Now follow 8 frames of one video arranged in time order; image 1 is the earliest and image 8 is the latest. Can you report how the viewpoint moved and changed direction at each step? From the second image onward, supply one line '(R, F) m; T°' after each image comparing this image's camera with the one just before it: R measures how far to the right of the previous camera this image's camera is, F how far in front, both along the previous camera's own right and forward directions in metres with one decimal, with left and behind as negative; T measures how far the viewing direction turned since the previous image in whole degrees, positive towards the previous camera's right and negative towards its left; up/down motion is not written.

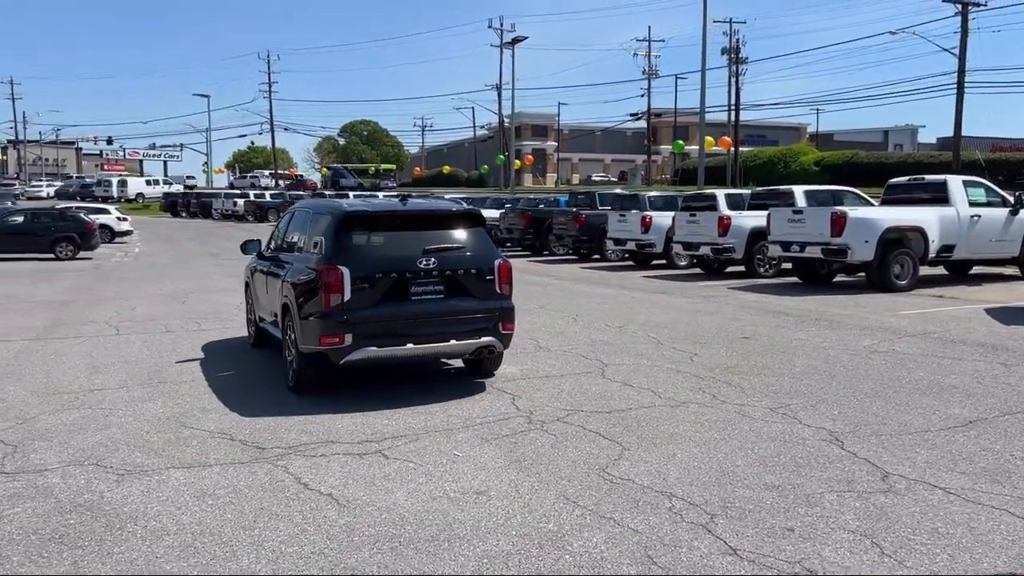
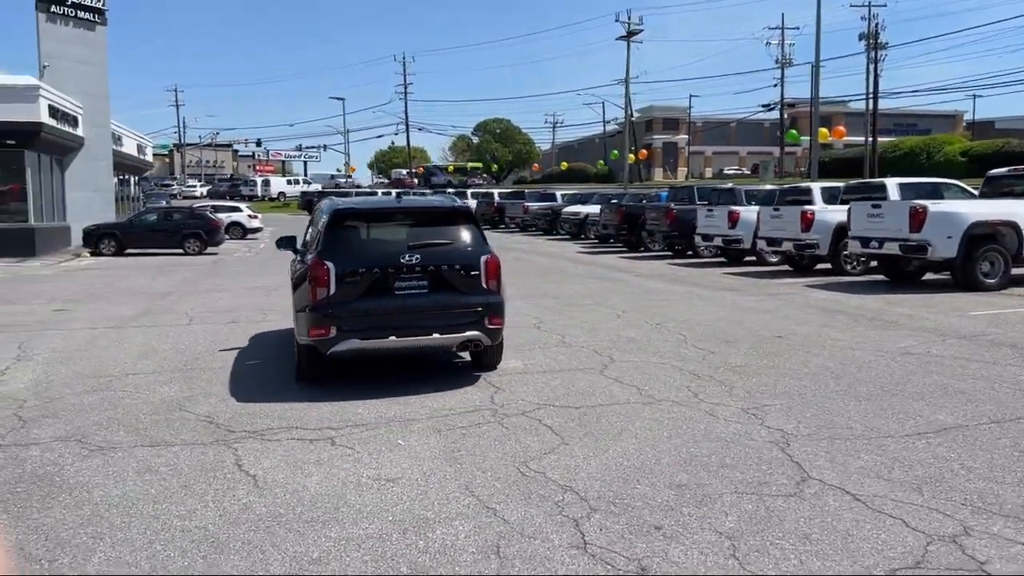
(+1.5, 0.0) m; -9°
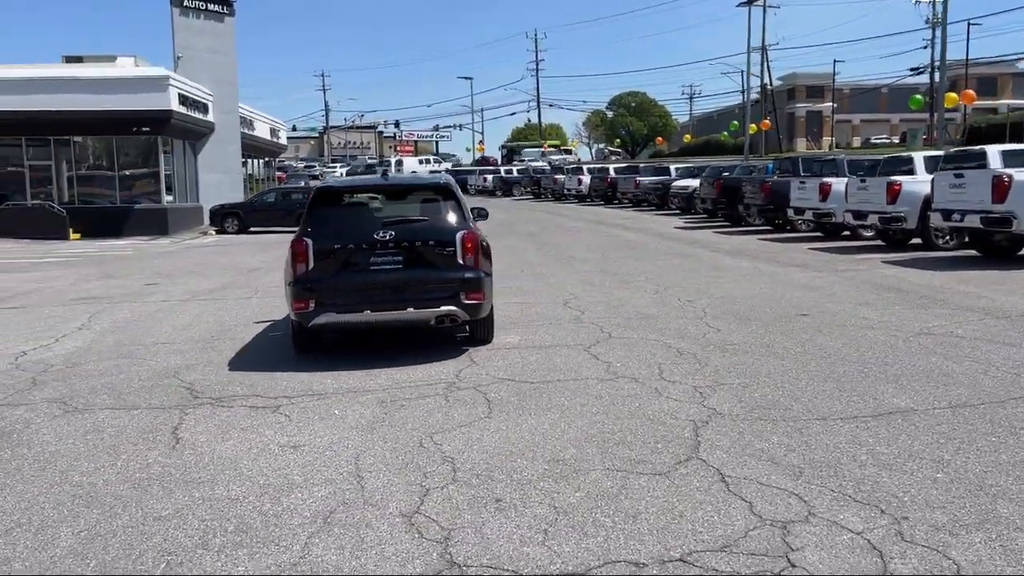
(+1.7, +0.1) m; -9°
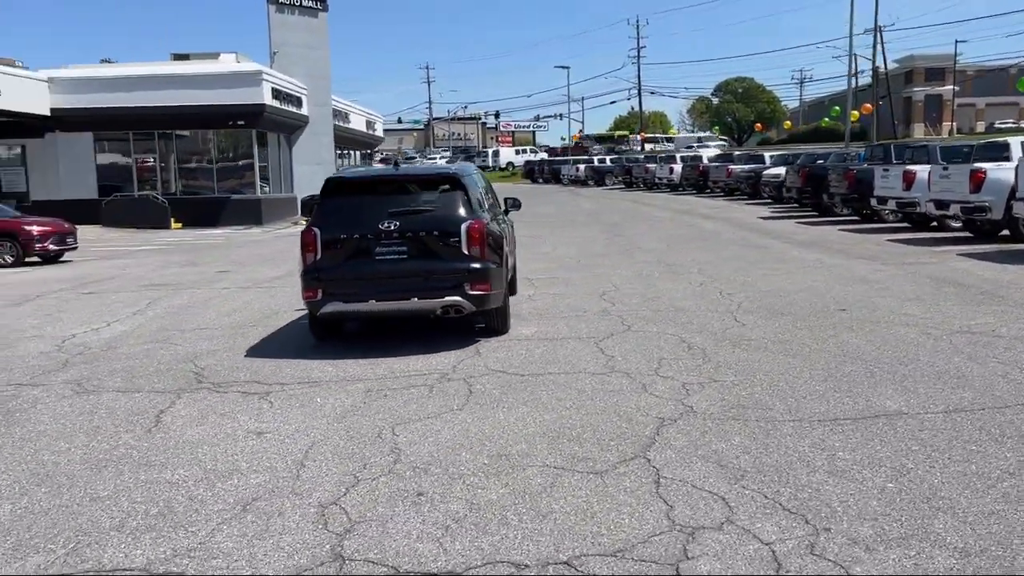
(+1.0, +0.1) m; -7°
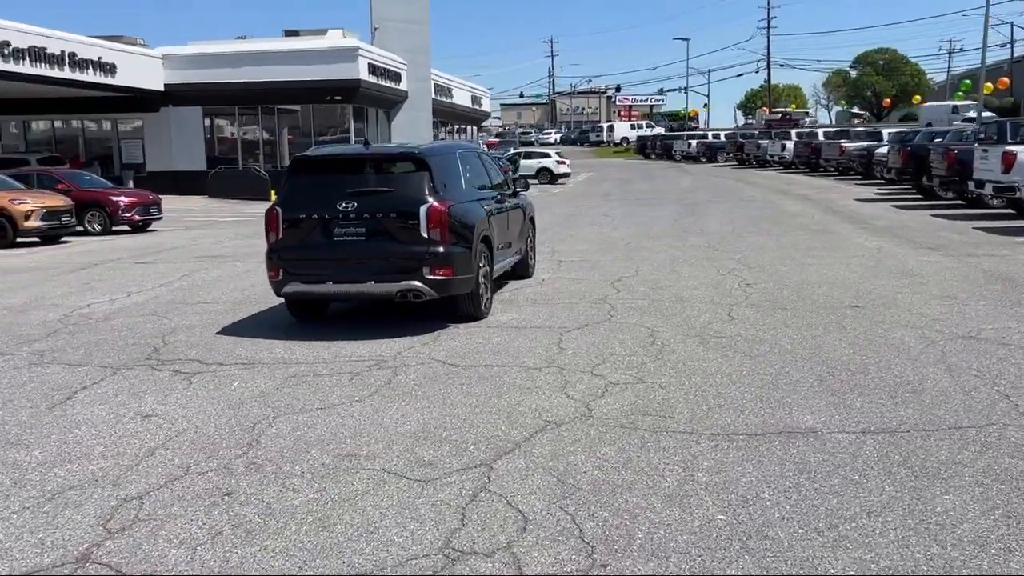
(+1.6, +0.5) m; -8°
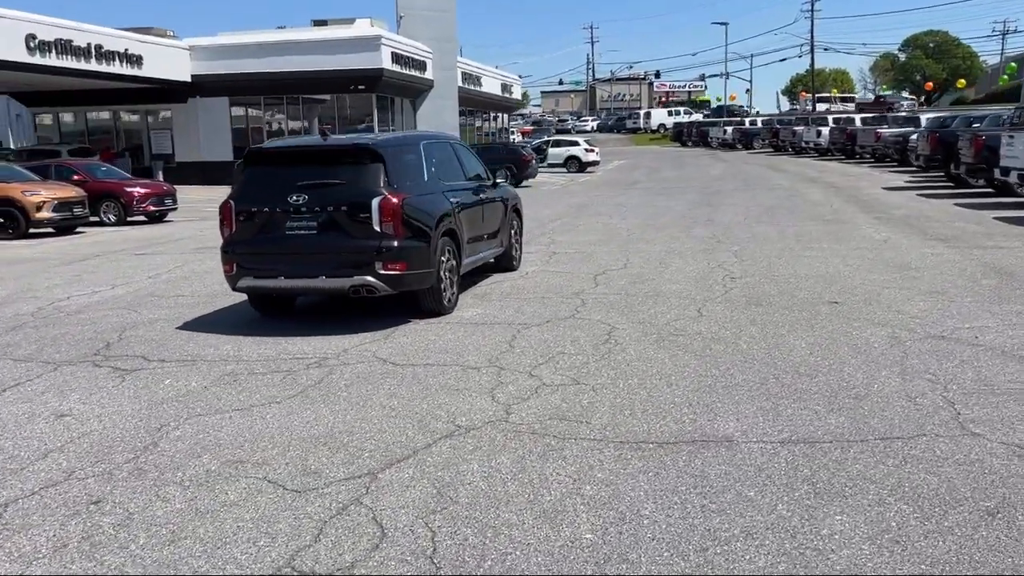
(+0.9, +0.3) m; -3°
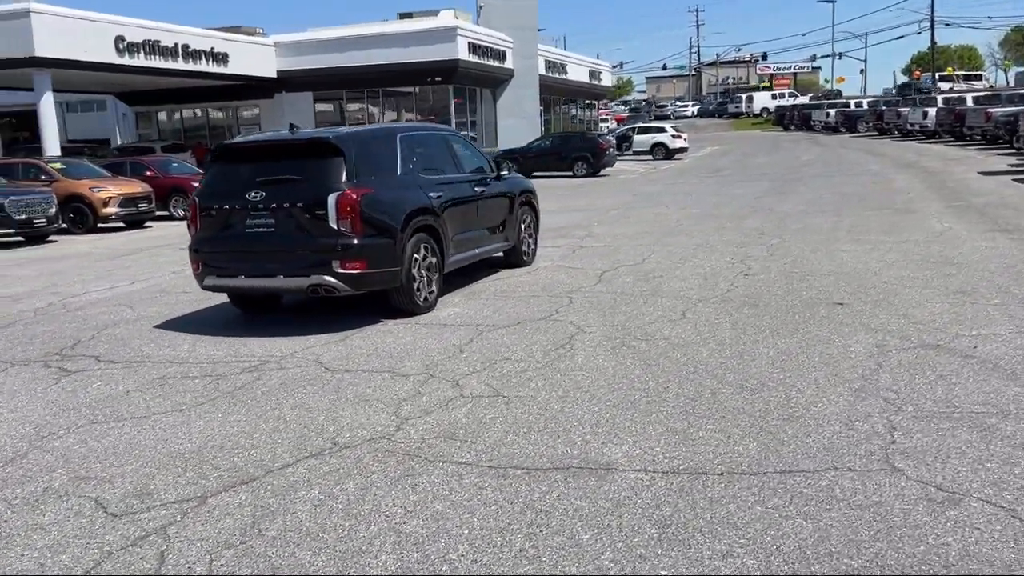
(+1.4, +0.6) m; -7°
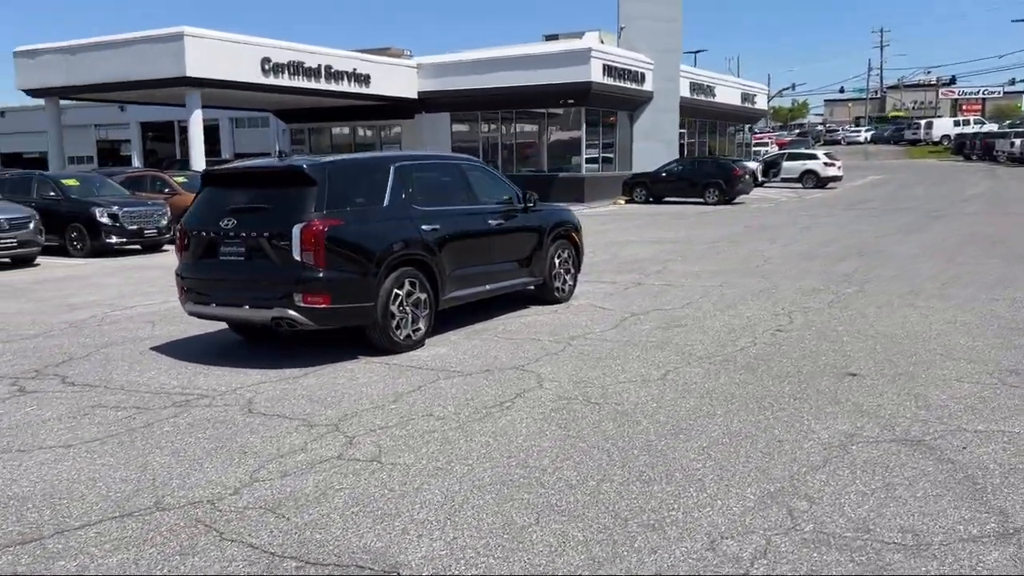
(+1.7, +0.8) m; -11°
